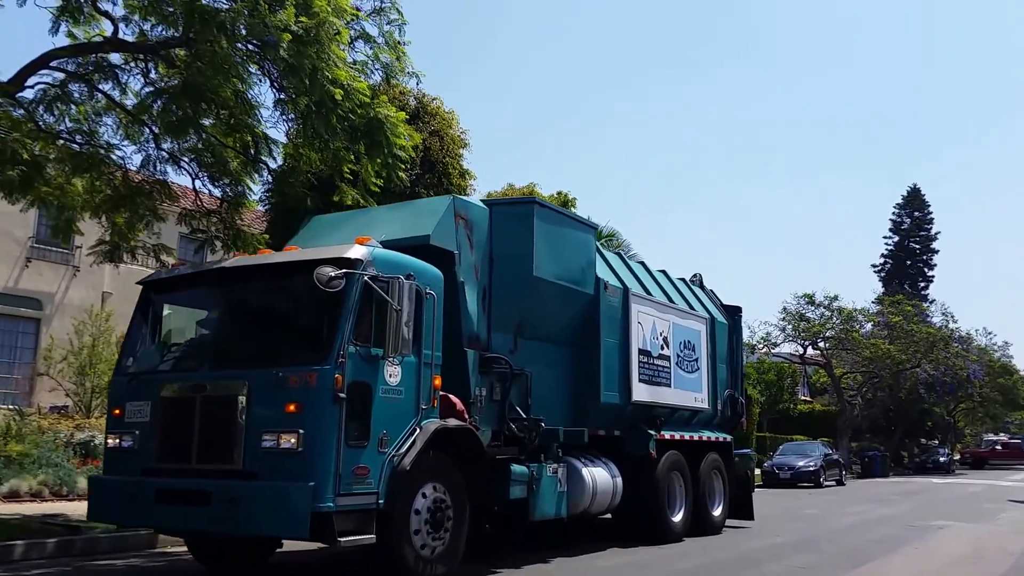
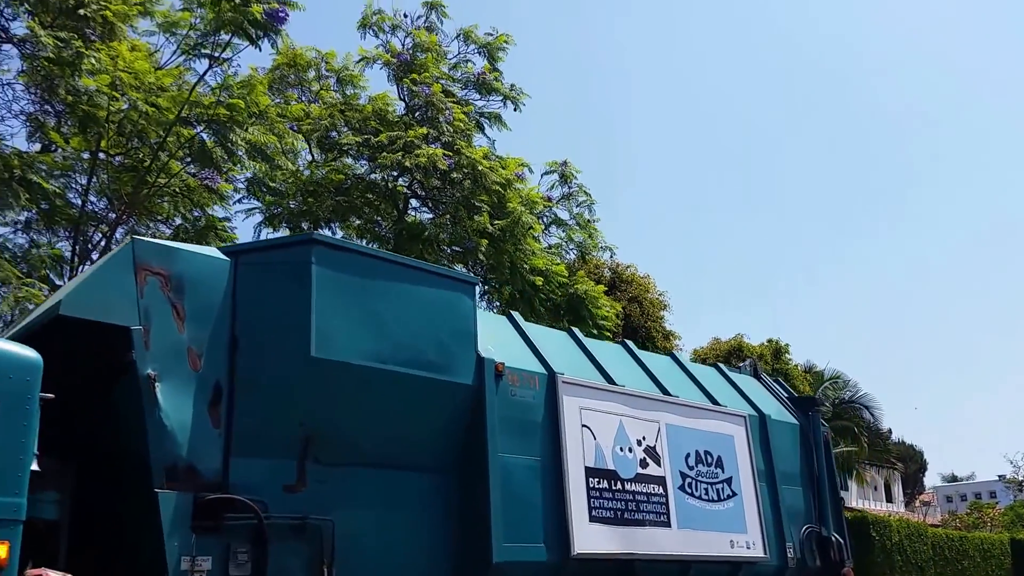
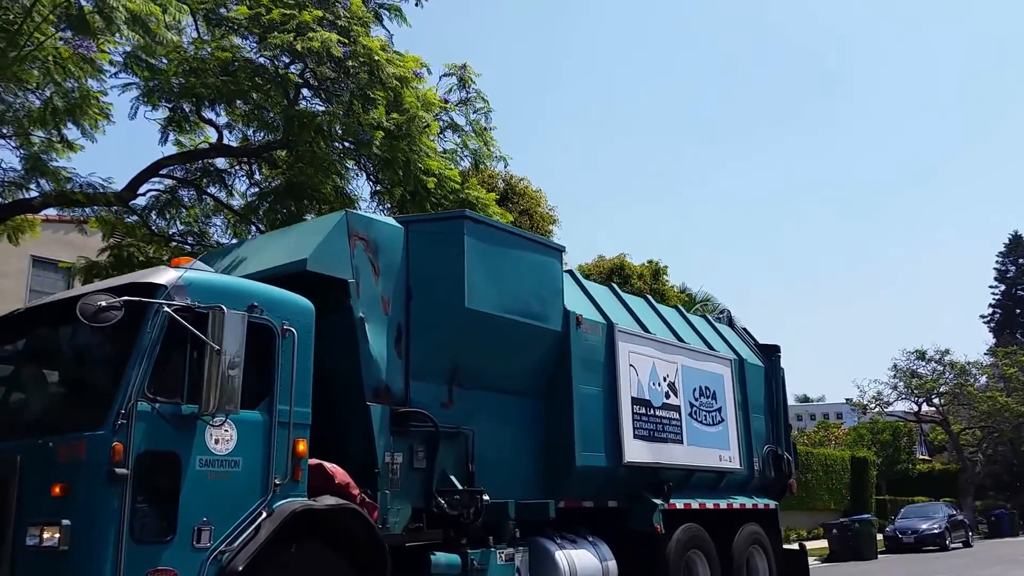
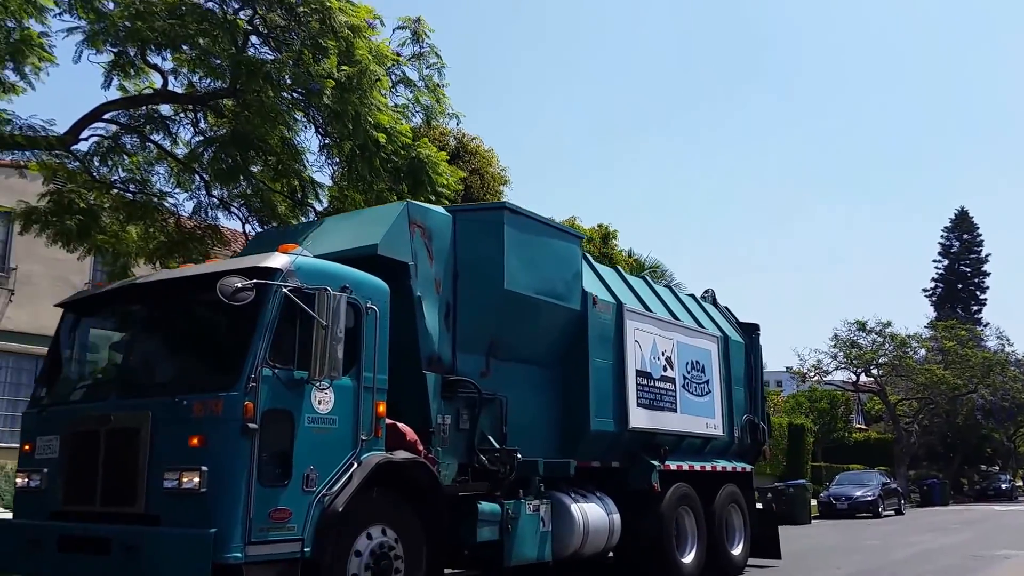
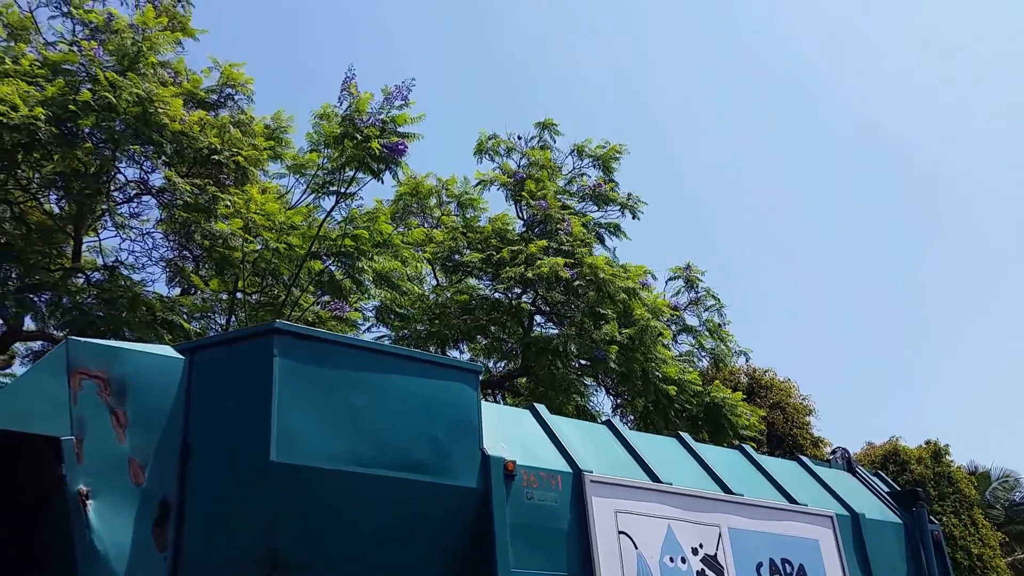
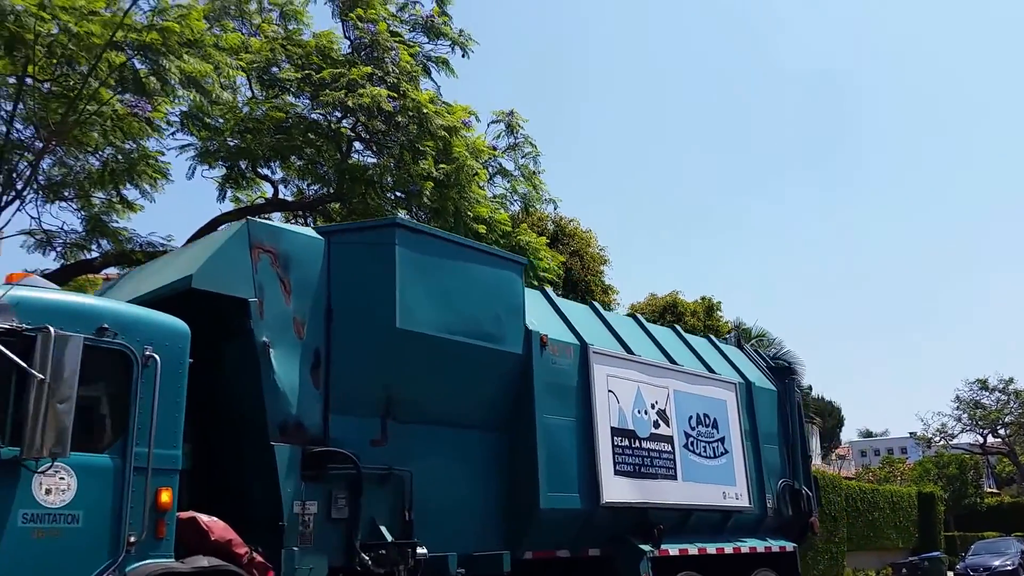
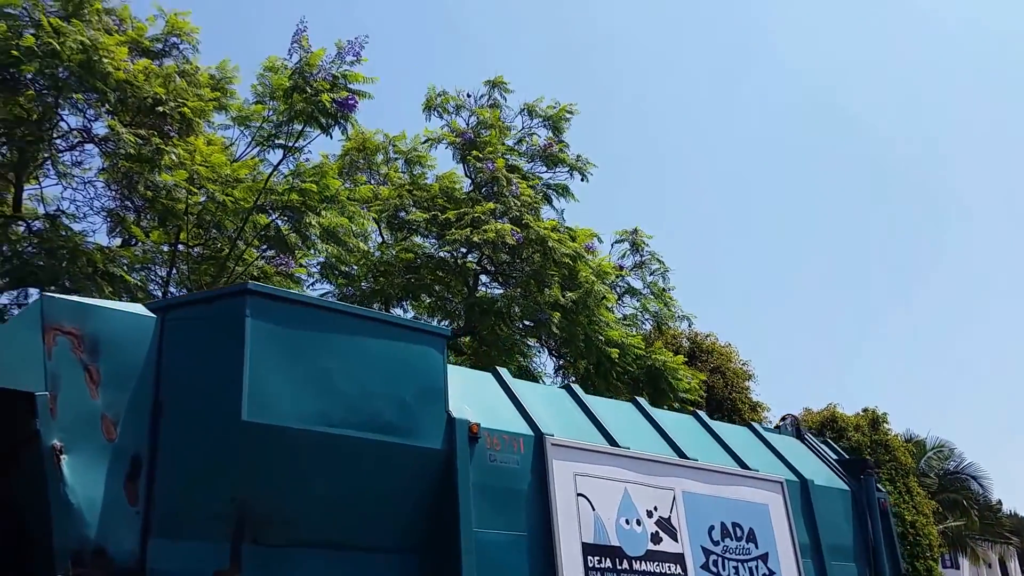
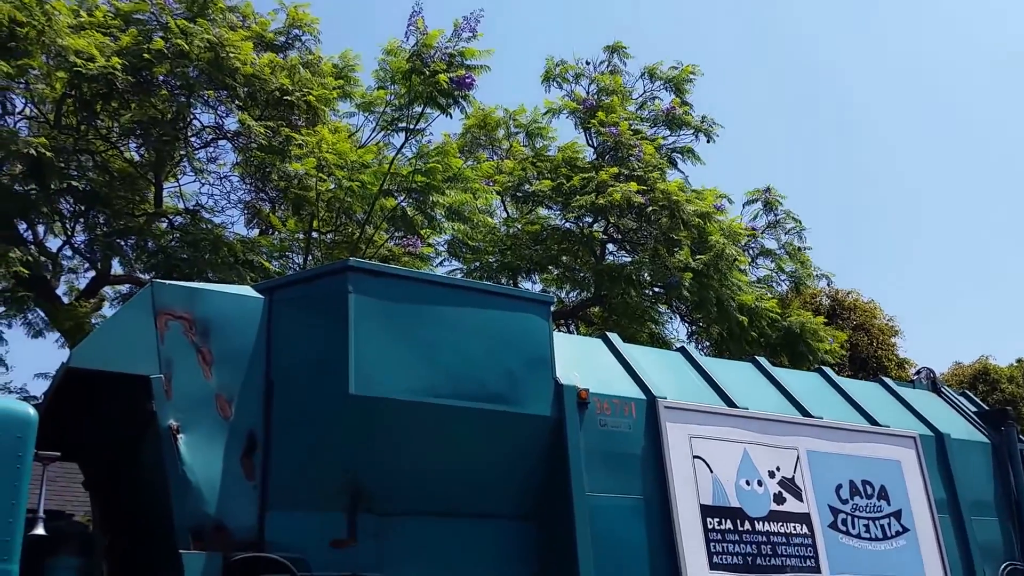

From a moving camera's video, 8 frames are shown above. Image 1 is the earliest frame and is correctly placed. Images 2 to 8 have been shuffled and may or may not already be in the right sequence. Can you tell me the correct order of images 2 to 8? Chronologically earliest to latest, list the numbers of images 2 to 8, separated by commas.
4, 3, 6, 2, 7, 5, 8
